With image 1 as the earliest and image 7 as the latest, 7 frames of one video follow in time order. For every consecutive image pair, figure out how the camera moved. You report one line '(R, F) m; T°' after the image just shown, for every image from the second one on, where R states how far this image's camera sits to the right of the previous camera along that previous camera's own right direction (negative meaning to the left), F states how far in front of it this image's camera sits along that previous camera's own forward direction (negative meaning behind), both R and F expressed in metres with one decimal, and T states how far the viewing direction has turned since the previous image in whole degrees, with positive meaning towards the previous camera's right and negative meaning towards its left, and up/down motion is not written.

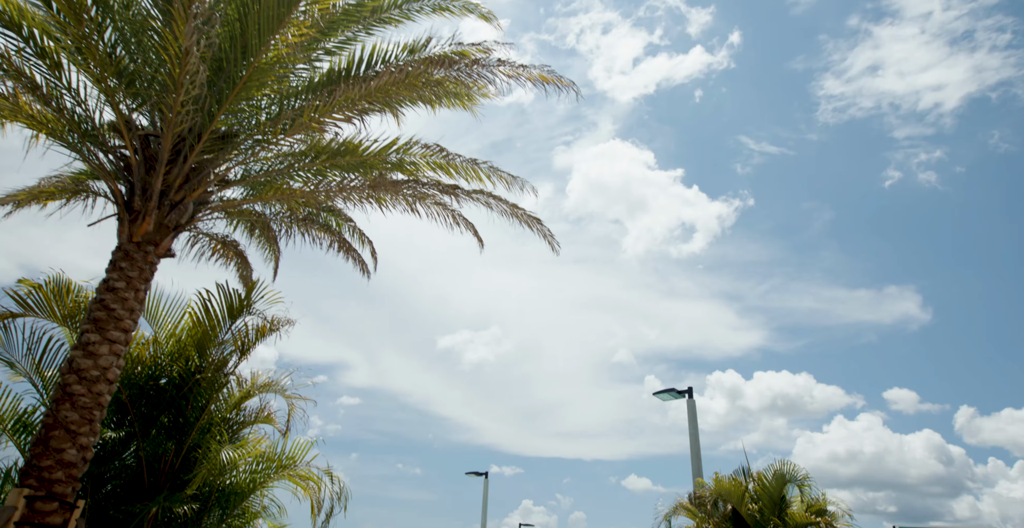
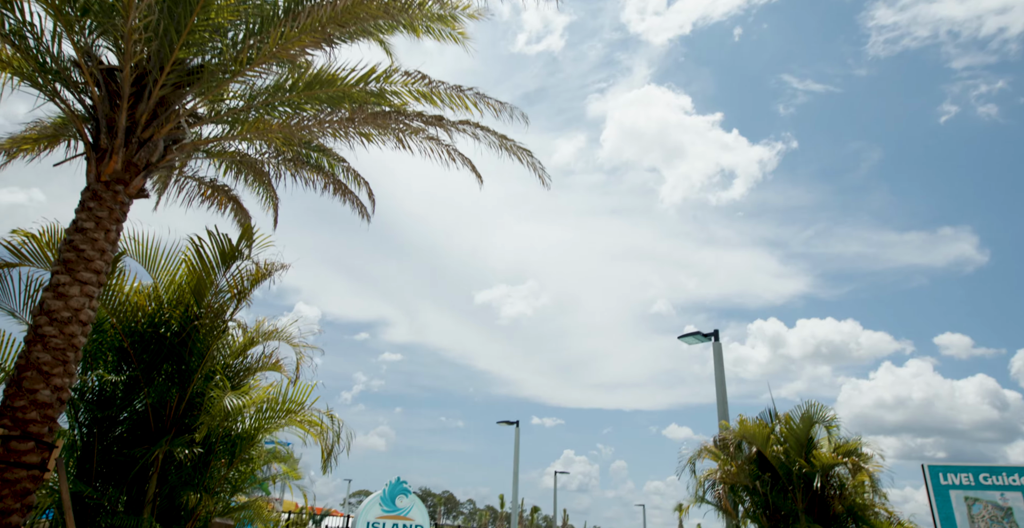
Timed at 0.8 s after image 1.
(+0.4, +0.3) m; -3°
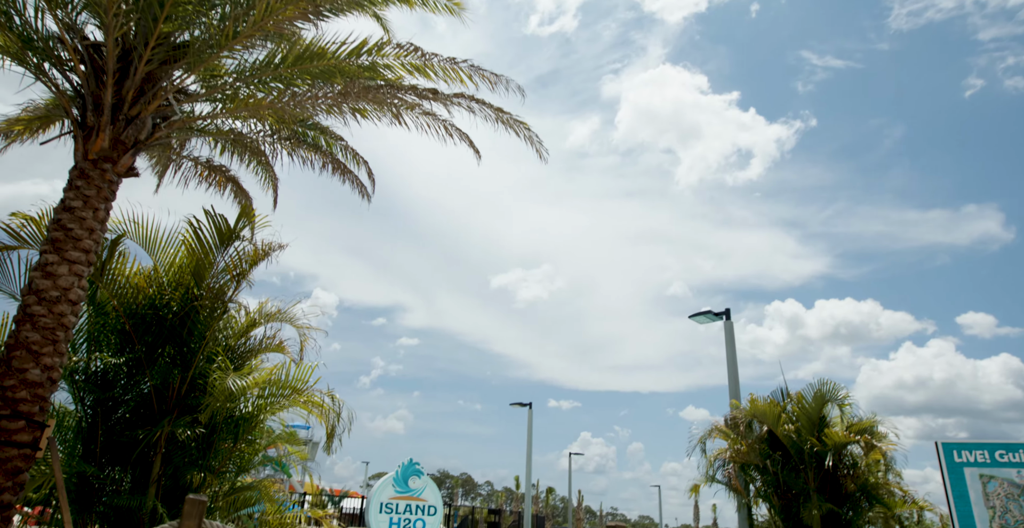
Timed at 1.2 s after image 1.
(+0.2, +0.1) m; -1°
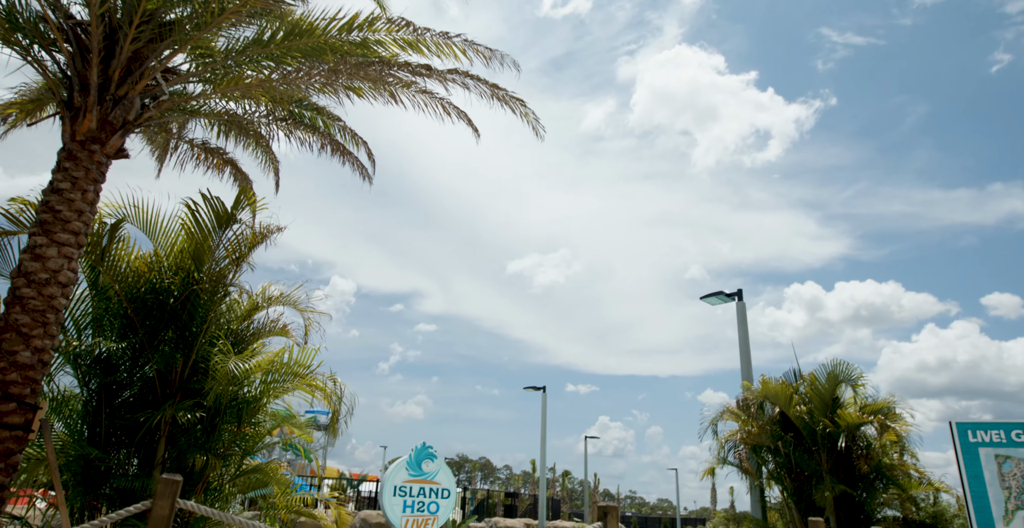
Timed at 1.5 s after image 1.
(+0.2, +0.1) m; -1°
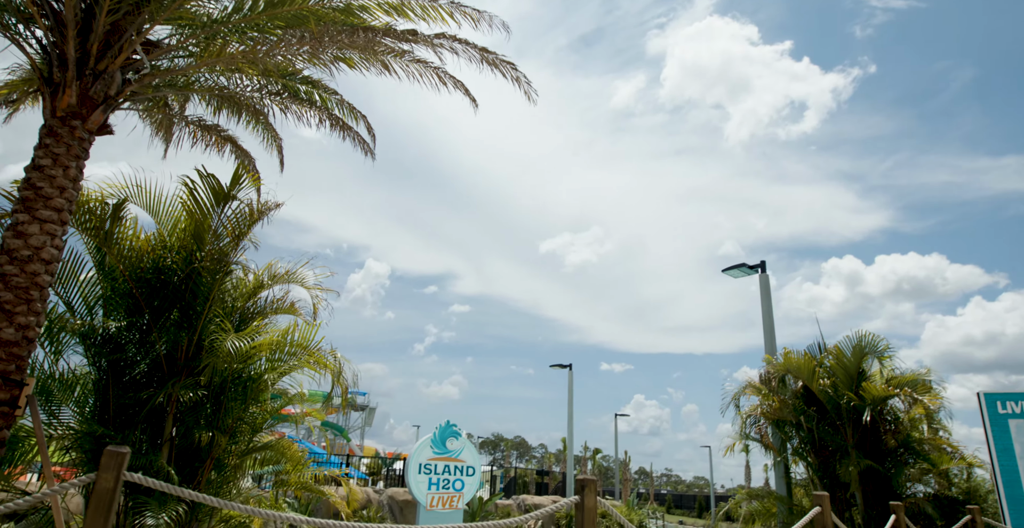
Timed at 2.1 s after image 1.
(+0.3, +0.2) m; -3°
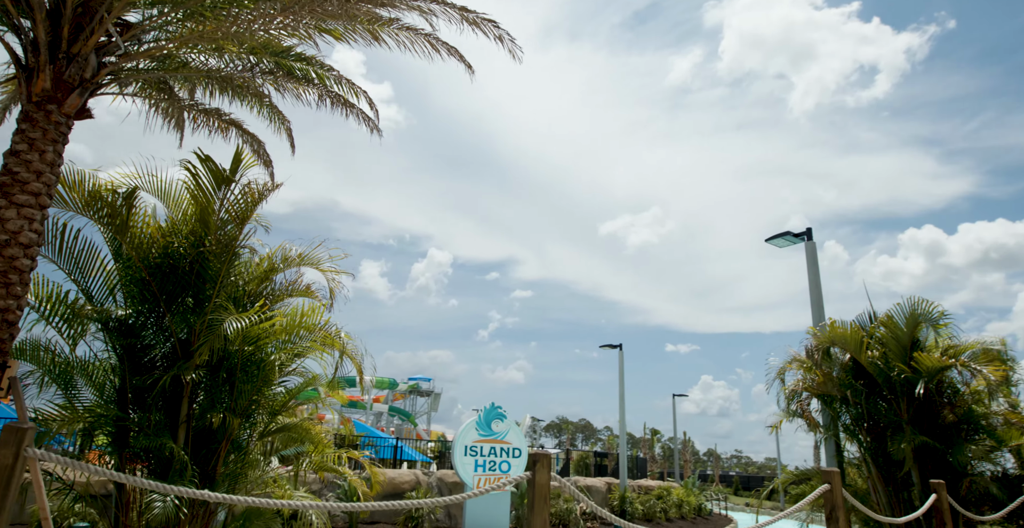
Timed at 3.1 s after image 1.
(+0.5, +0.3) m; -5°
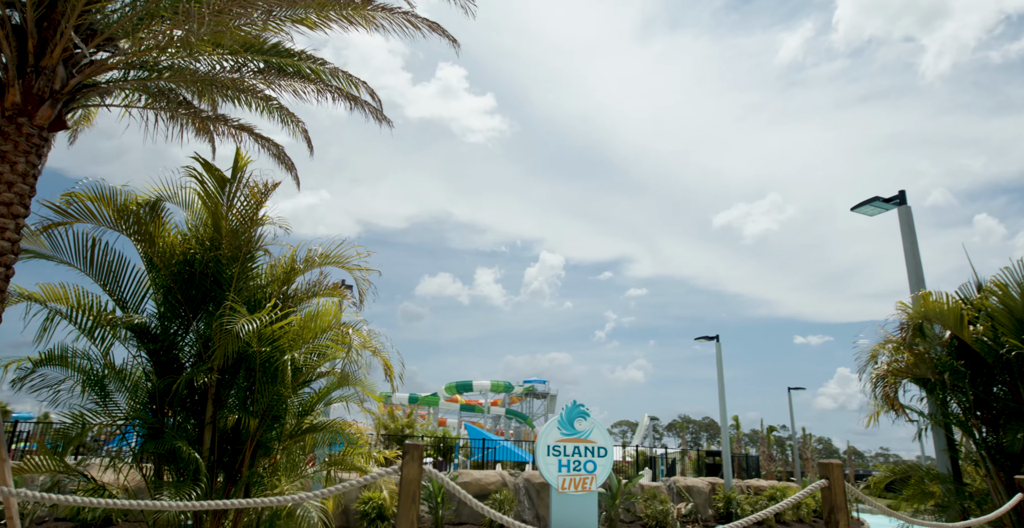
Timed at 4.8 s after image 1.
(+1.0, +0.6) m; -10°
